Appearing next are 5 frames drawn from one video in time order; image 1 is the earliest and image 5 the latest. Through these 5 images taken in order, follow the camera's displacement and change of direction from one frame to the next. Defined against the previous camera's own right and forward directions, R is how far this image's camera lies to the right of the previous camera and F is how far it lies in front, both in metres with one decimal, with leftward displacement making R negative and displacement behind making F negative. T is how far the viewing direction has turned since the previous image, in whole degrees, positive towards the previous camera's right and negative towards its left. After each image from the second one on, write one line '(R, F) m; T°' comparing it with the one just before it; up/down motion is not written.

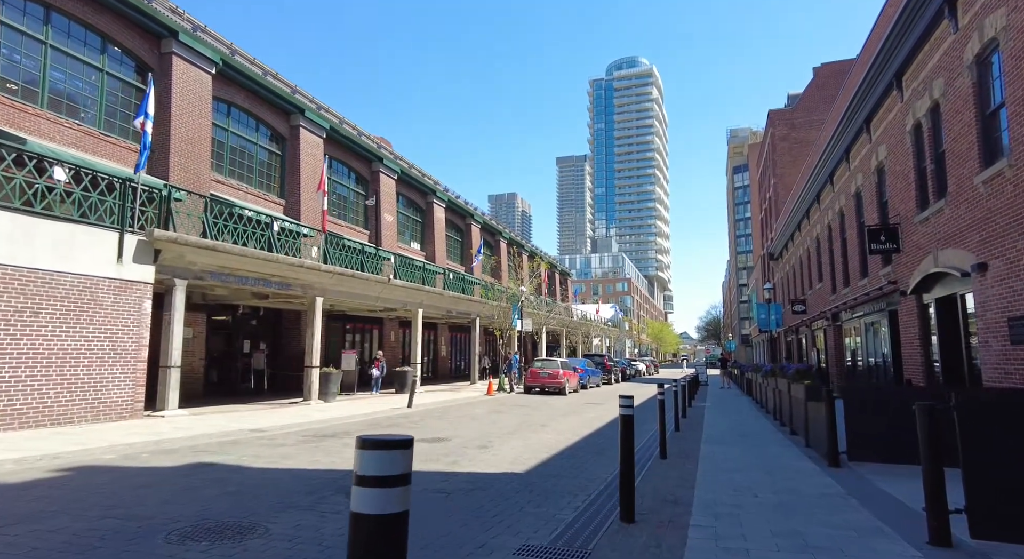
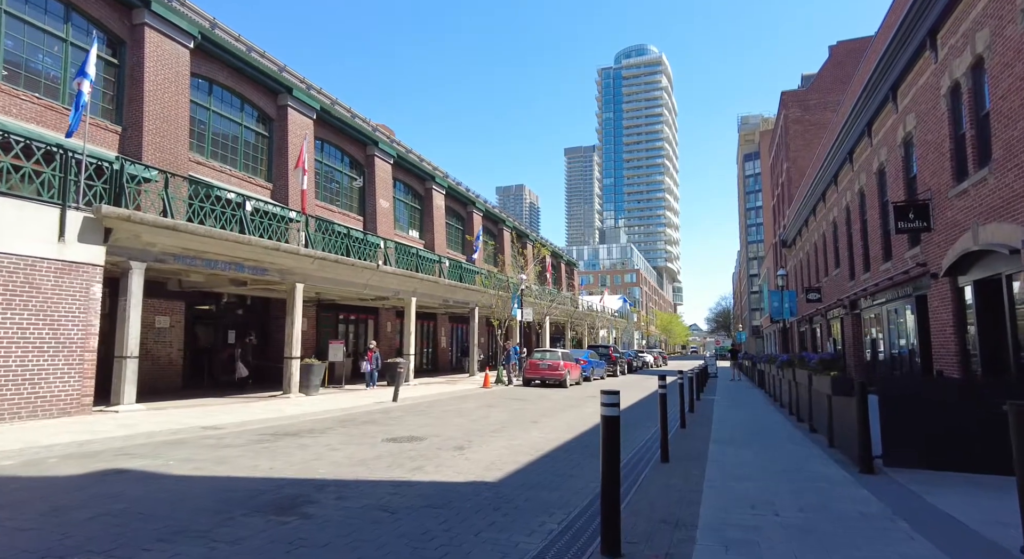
(+0.4, +1.2) m; -1°
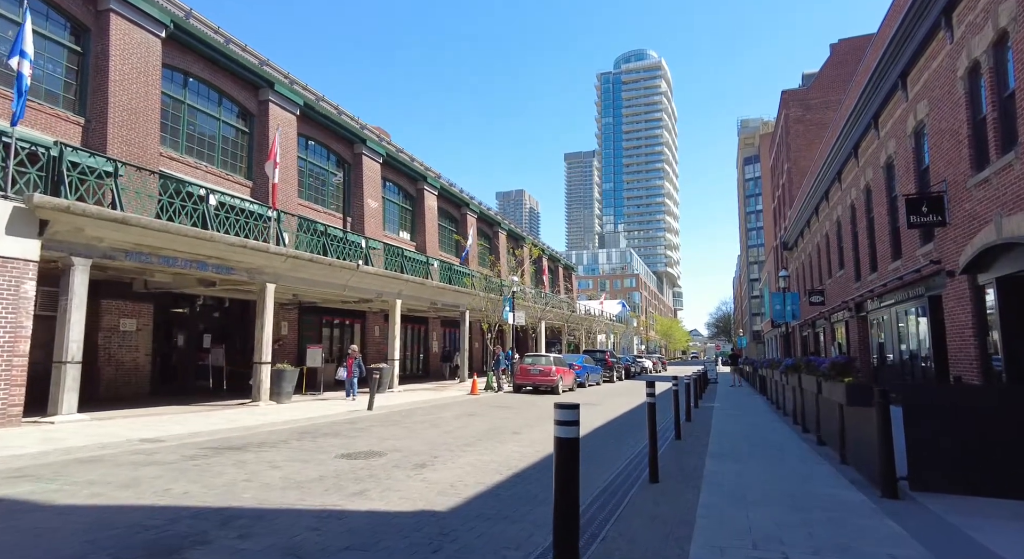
(+0.4, +1.0) m; 0°
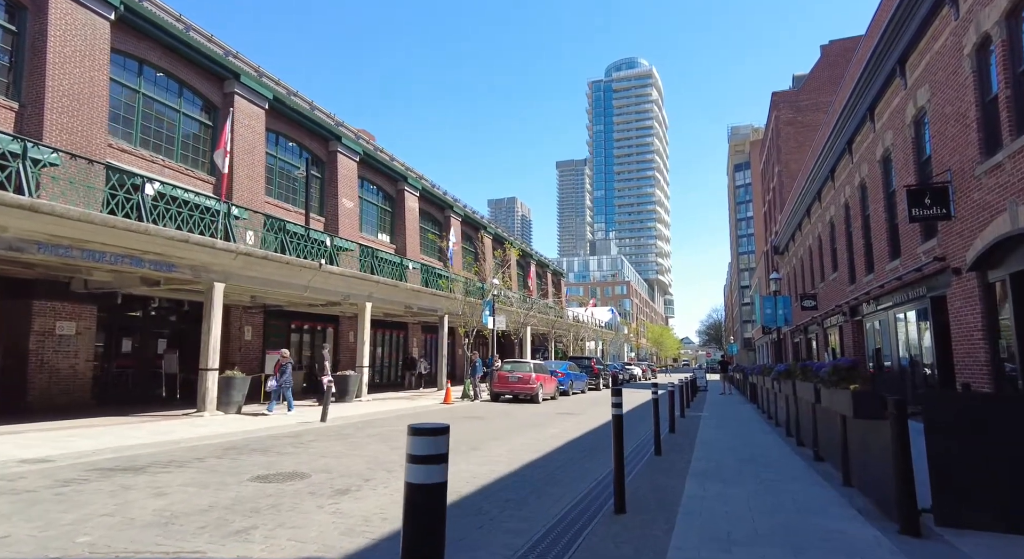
(+0.5, +1.1) m; +1°
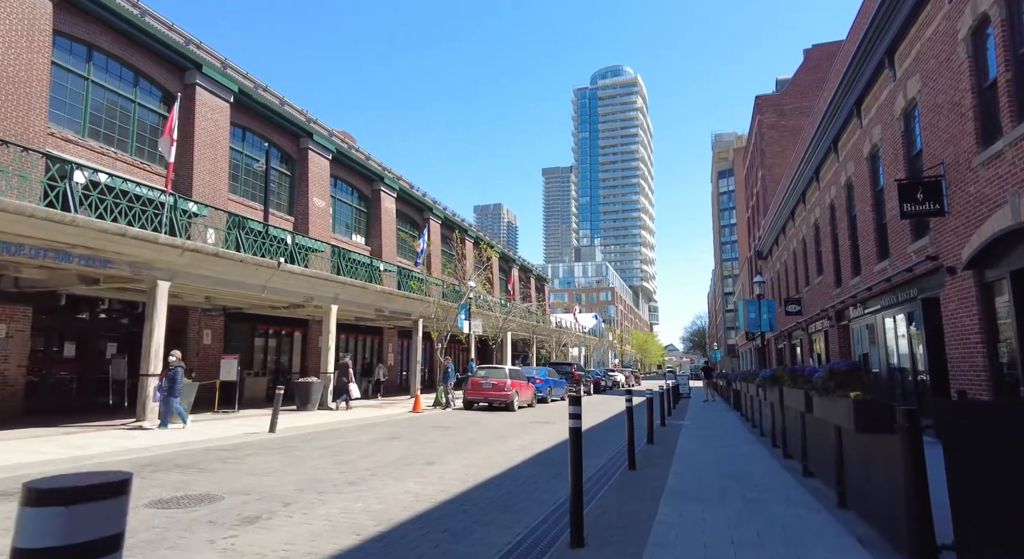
(+0.4, +0.9) m; +1°
